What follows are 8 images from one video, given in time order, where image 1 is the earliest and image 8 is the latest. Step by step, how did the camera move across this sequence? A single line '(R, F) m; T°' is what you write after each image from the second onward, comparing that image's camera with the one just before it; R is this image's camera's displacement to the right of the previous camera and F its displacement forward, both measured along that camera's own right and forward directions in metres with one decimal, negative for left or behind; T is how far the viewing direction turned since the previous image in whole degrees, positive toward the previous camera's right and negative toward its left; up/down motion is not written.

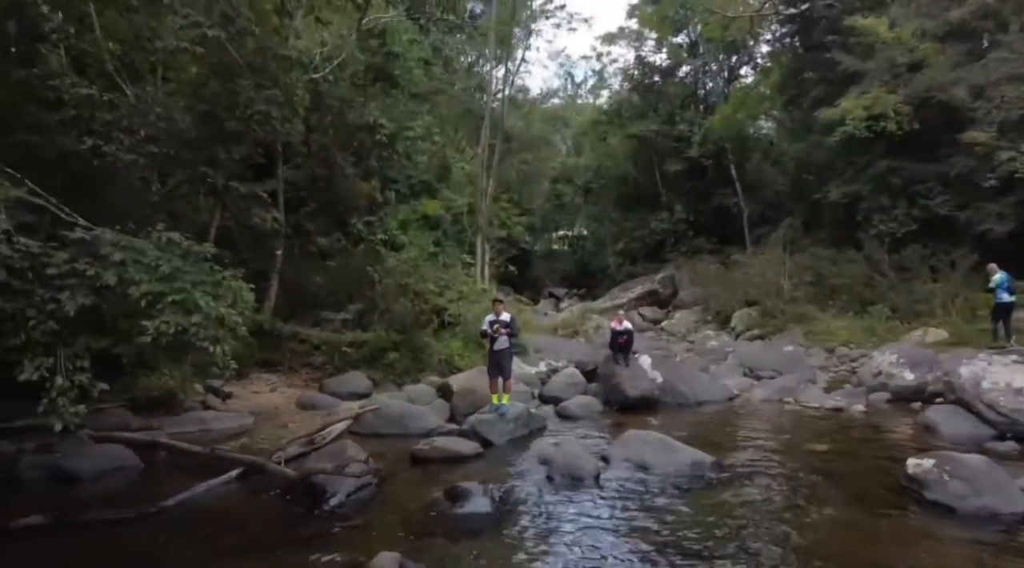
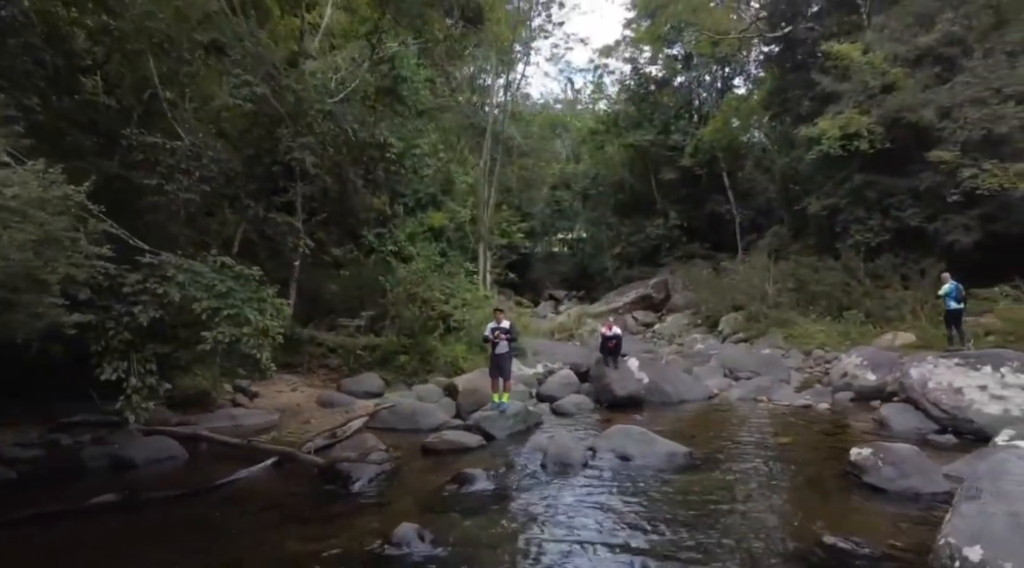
(0.0, -1.0) m; 0°
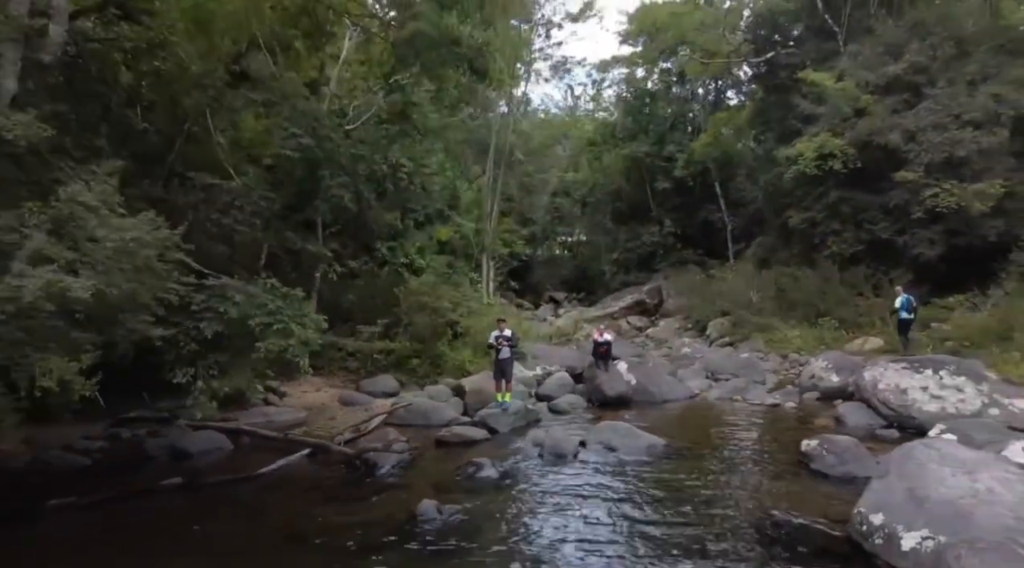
(0.0, -1.3) m; 0°
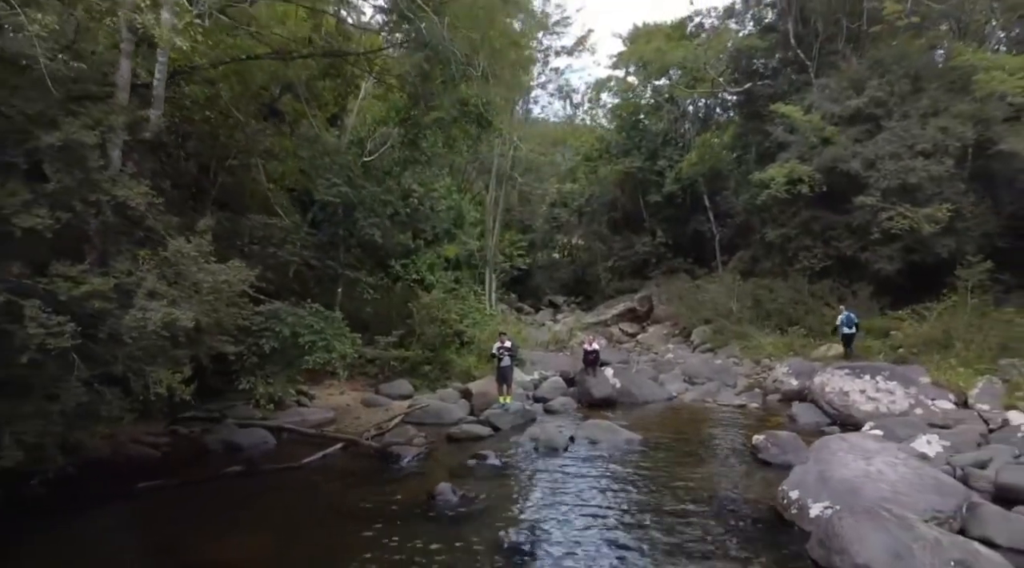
(0.0, -1.7) m; 0°
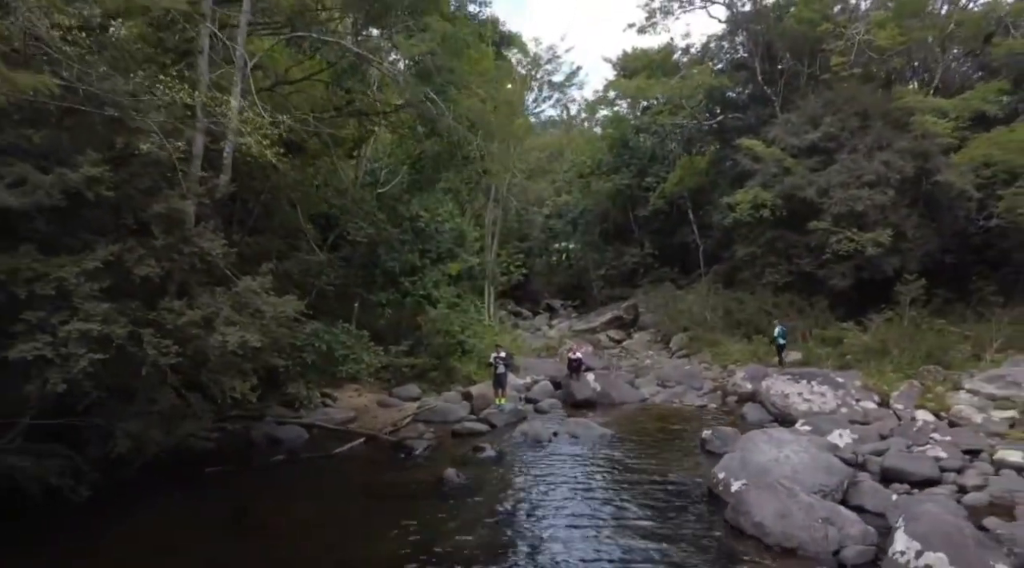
(+0.1, -2.2) m; 0°
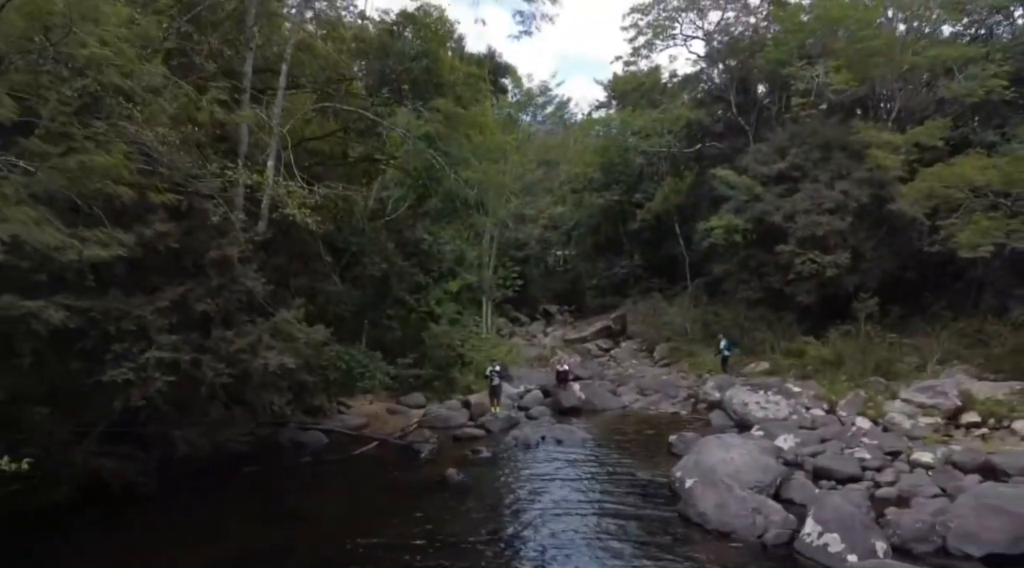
(+0.1, -2.0) m; 0°
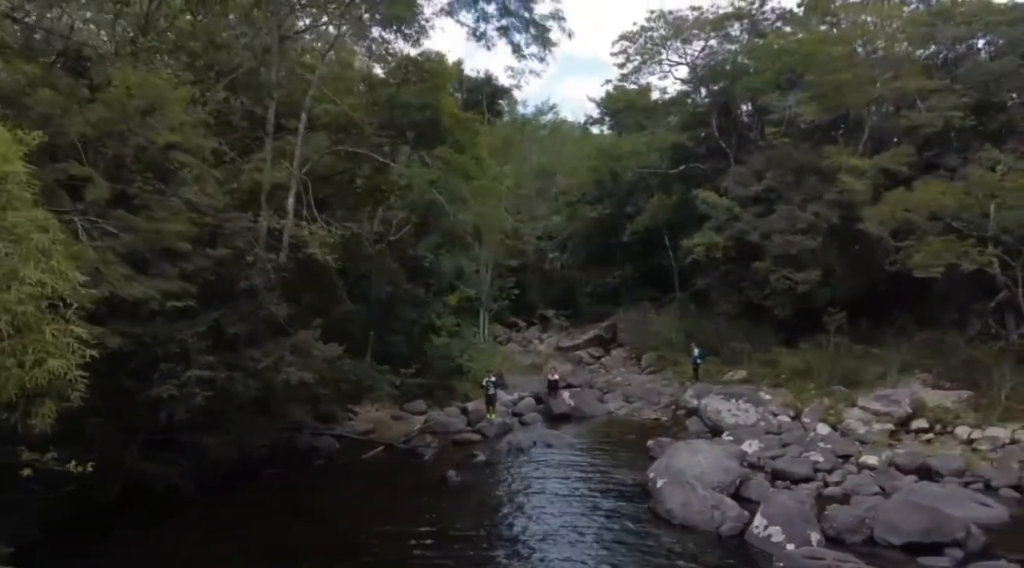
(+0.1, -1.6) m; 0°
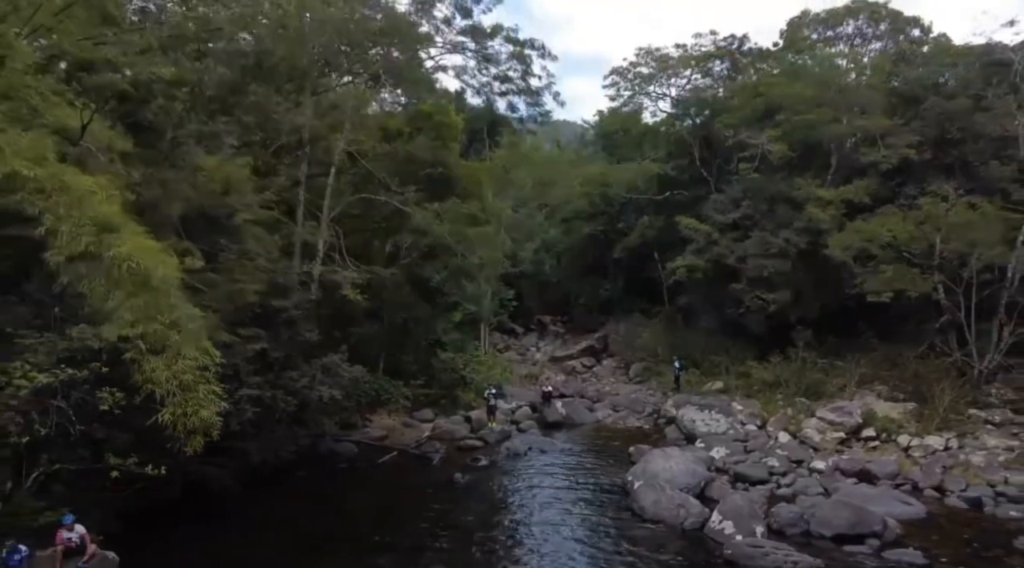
(0.0, -2.2) m; 0°
